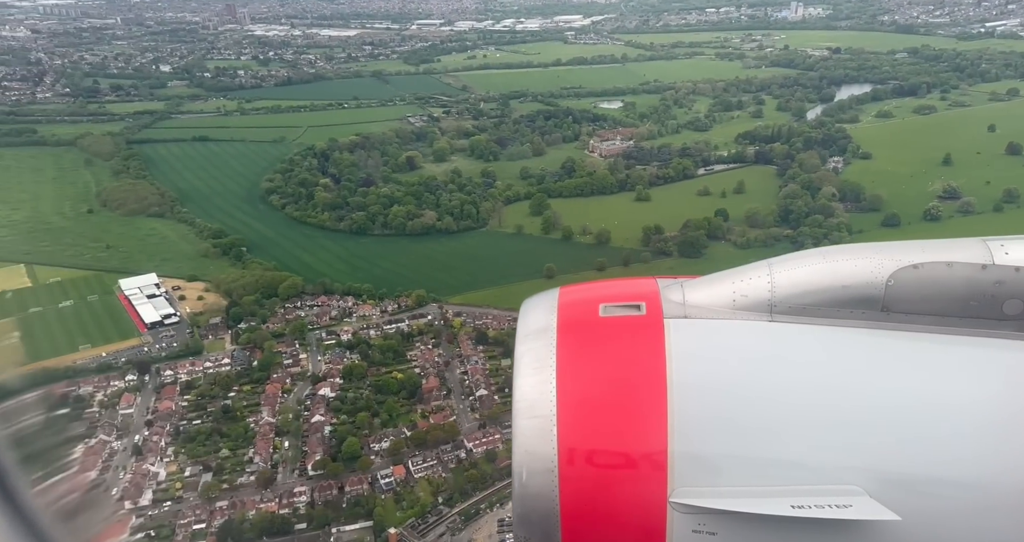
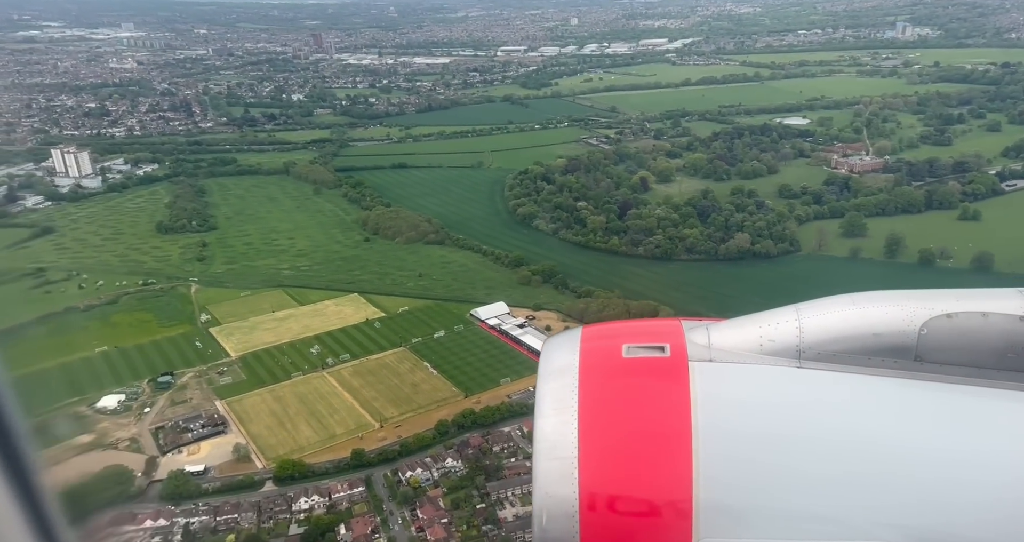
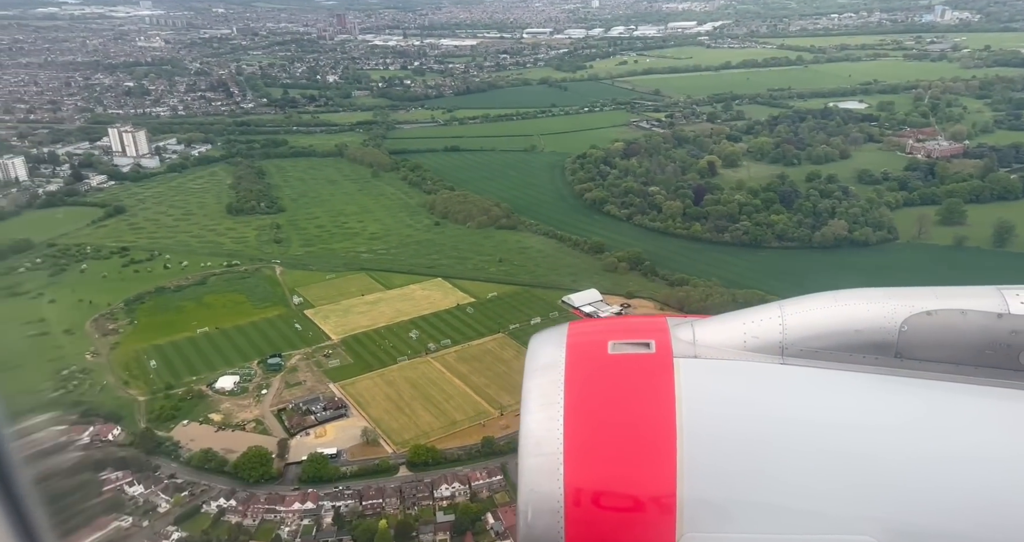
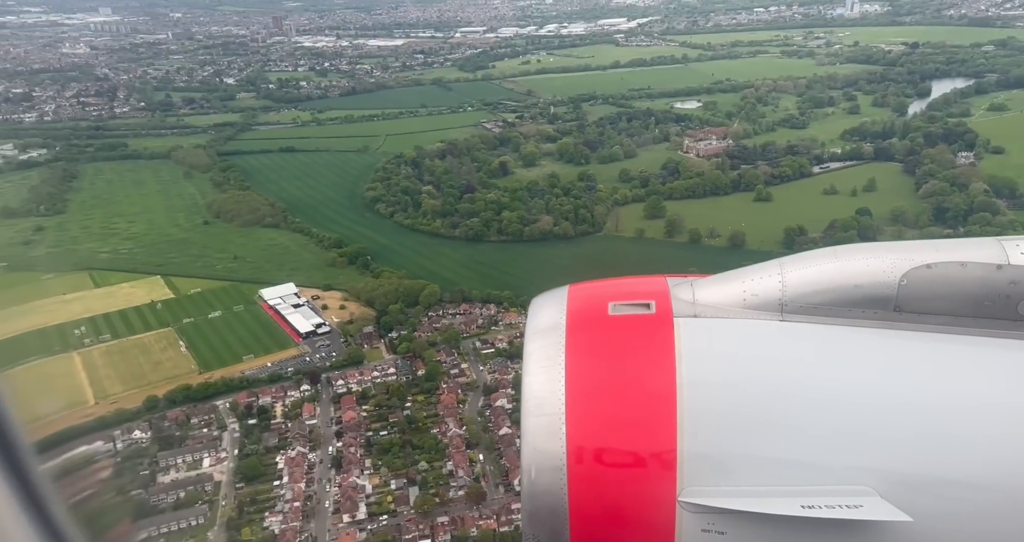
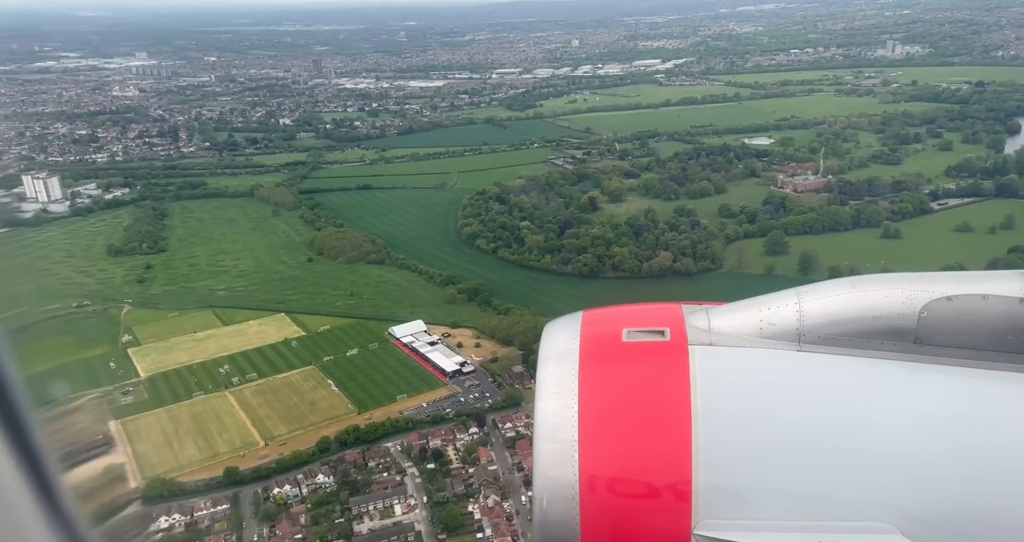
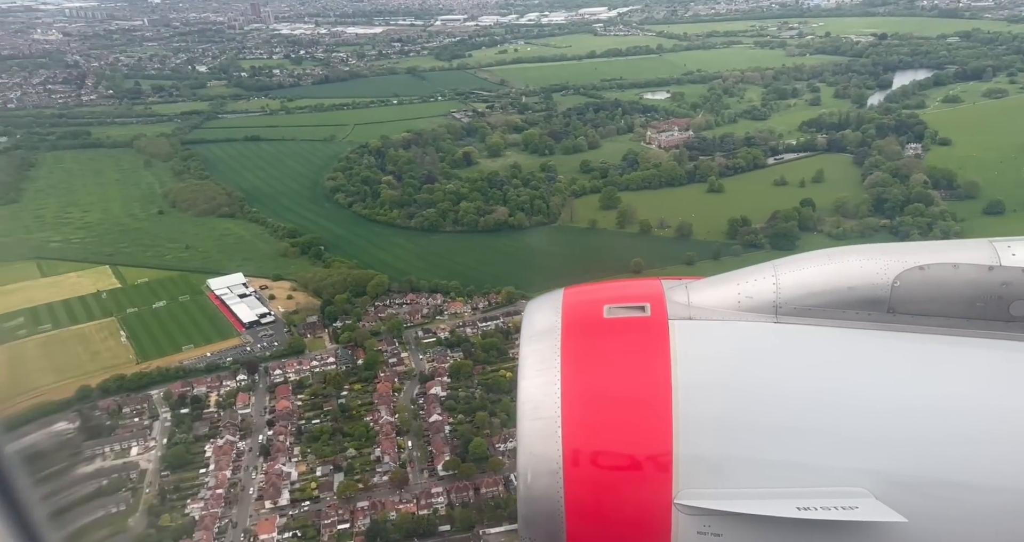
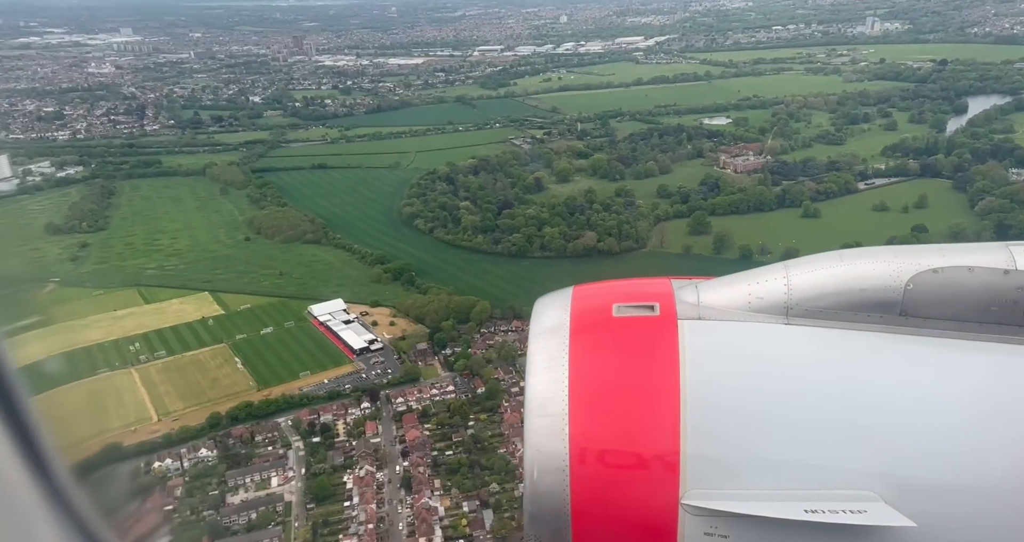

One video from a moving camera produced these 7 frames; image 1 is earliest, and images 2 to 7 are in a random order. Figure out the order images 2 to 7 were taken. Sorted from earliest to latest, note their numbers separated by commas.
6, 4, 7, 5, 2, 3
